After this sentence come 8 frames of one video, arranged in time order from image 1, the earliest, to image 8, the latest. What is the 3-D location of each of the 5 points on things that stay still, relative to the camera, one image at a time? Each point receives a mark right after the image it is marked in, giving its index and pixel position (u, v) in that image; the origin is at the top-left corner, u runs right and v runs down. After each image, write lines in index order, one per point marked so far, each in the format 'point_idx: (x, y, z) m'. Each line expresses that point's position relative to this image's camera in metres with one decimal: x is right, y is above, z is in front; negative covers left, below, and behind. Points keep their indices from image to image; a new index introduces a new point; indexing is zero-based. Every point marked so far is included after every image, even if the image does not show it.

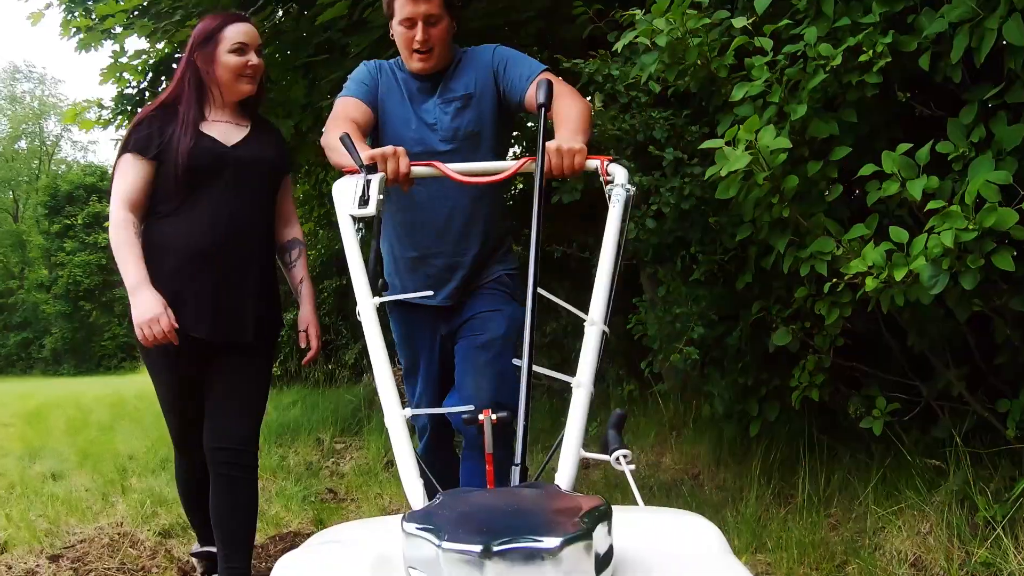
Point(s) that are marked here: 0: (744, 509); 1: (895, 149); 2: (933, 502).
0: (+0.7, -0.7, +2.4) m
1: (+1.0, +0.3, +2.1) m
2: (+1.1, -0.5, +2.1) m
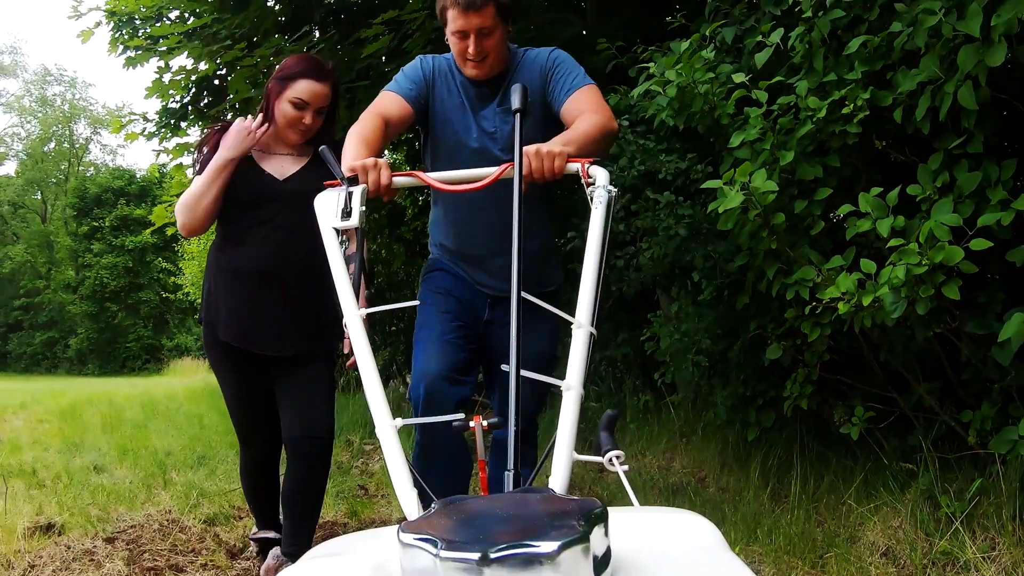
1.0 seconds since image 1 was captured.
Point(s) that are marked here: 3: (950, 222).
0: (+0.8, -0.7, +2.7) m
1: (+1.0, +0.3, +2.3) m
2: (+1.1, -0.6, +2.3) m
3: (+1.0, +0.1, +1.9) m
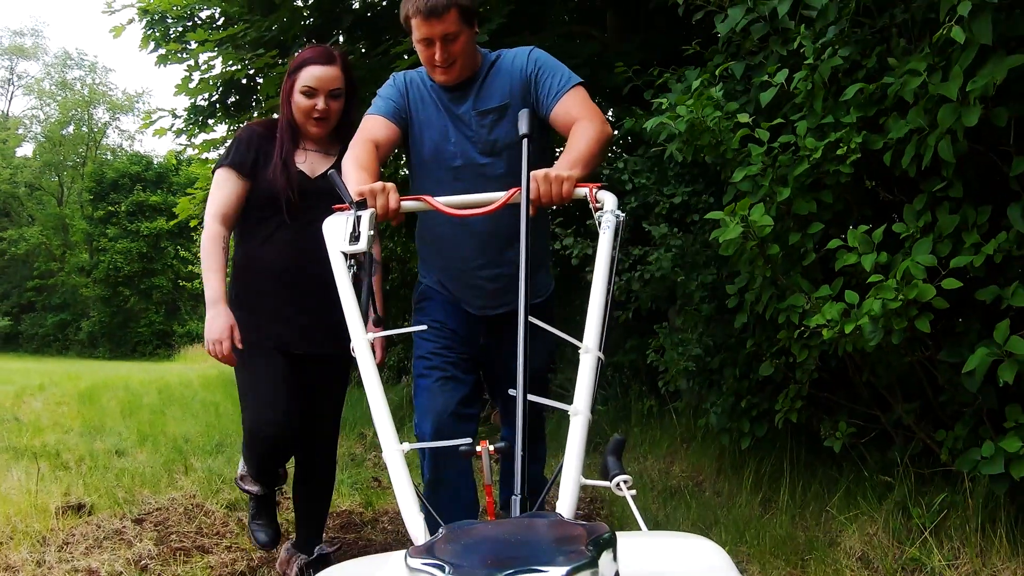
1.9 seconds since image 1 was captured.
0: (+0.8, -0.8, +2.9) m
1: (+1.1, +0.2, +2.5) m
2: (+1.1, -0.7, +2.5) m
3: (+1.0, +0.1, +2.1) m
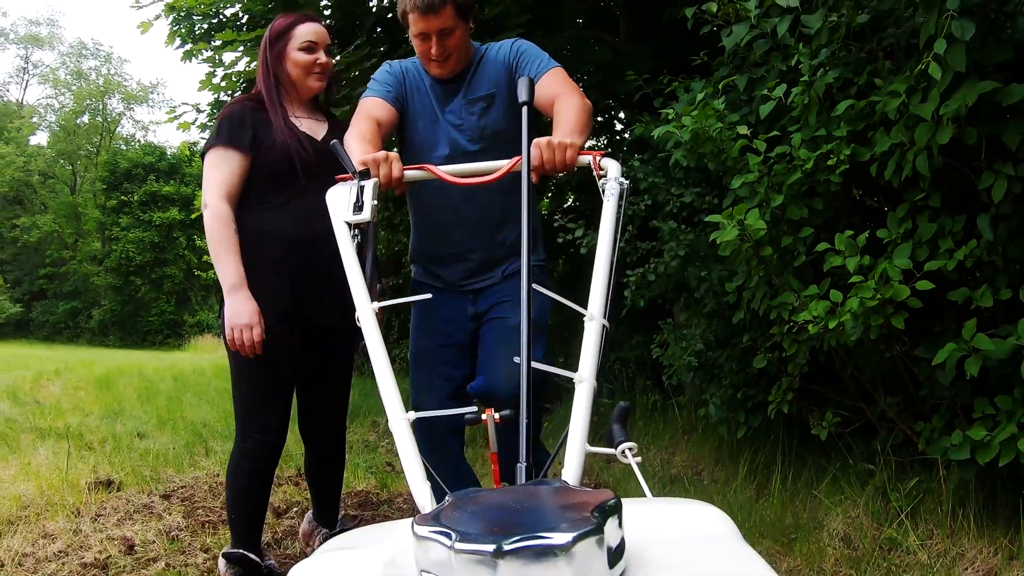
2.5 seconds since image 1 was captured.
0: (+0.8, -0.8, +3.1) m
1: (+1.1, +0.2, +2.7) m
2: (+1.2, -0.7, +2.7) m
3: (+1.1, +0.1, +2.3) m
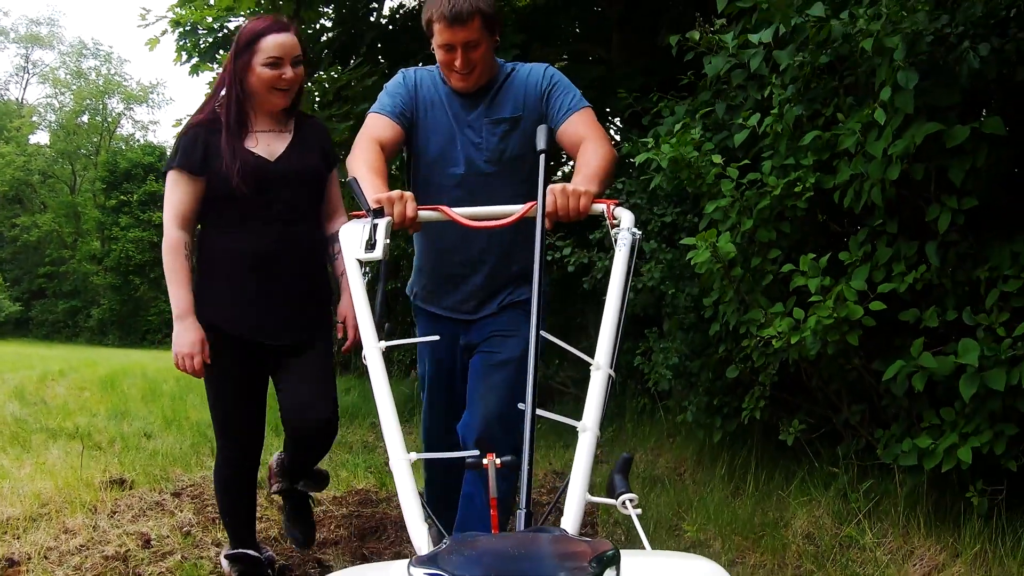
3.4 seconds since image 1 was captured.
0: (+0.8, -0.8, +3.4) m
1: (+1.1, +0.1, +3.0) m
2: (+1.1, -0.8, +3.0) m
3: (+1.1, 0.0, +2.5) m
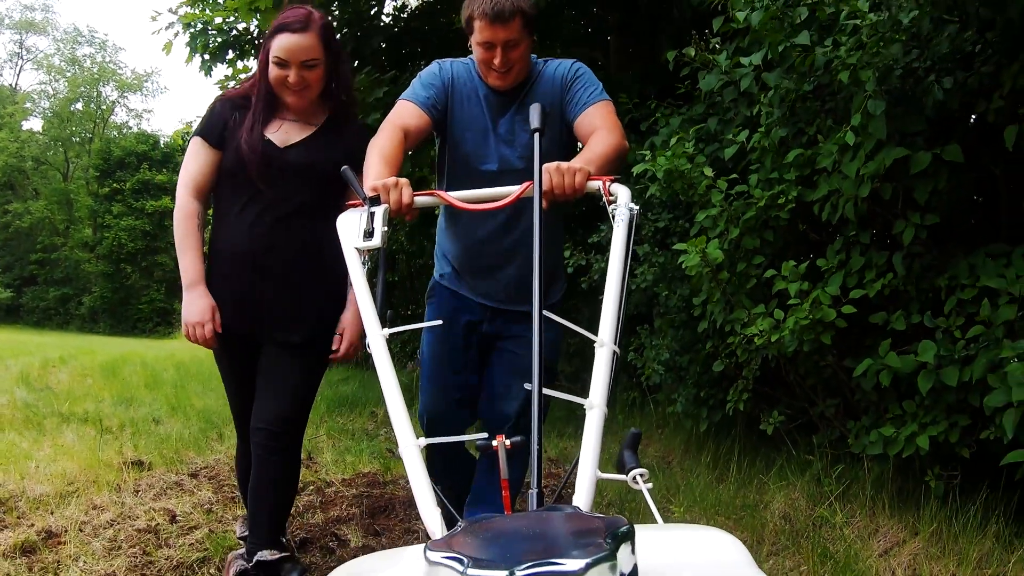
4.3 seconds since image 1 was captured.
0: (+0.8, -0.8, +3.6) m
1: (+1.1, +0.1, +3.3) m
2: (+1.2, -0.8, +3.3) m
3: (+1.1, 0.0, +2.8) m
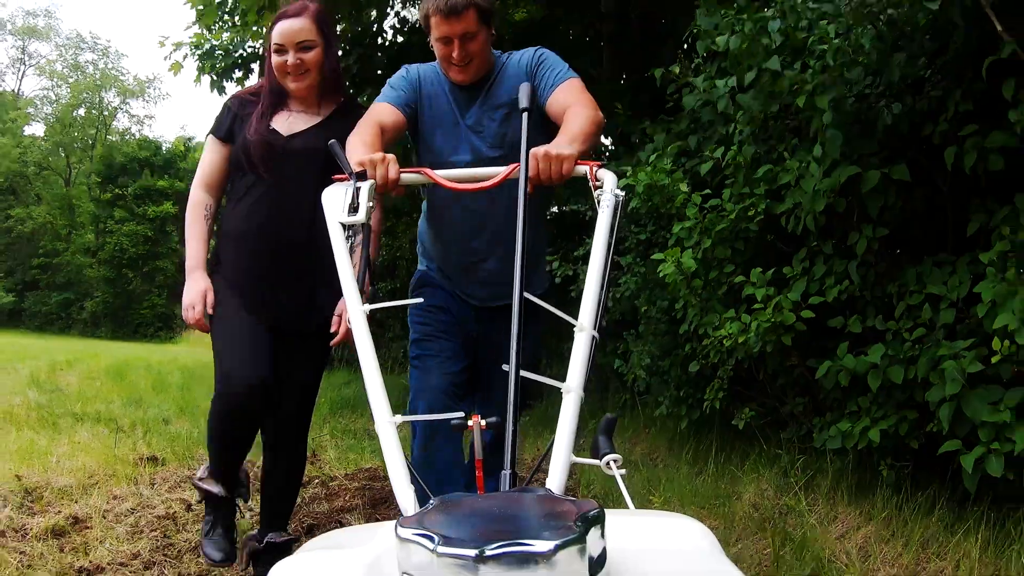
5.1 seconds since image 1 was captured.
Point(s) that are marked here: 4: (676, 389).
0: (+0.7, -0.9, +3.9) m
1: (+1.1, +0.1, +3.5) m
2: (+1.1, -0.8, +3.5) m
3: (+1.0, 0.0, +3.1) m
4: (+0.8, -0.5, +4.1) m
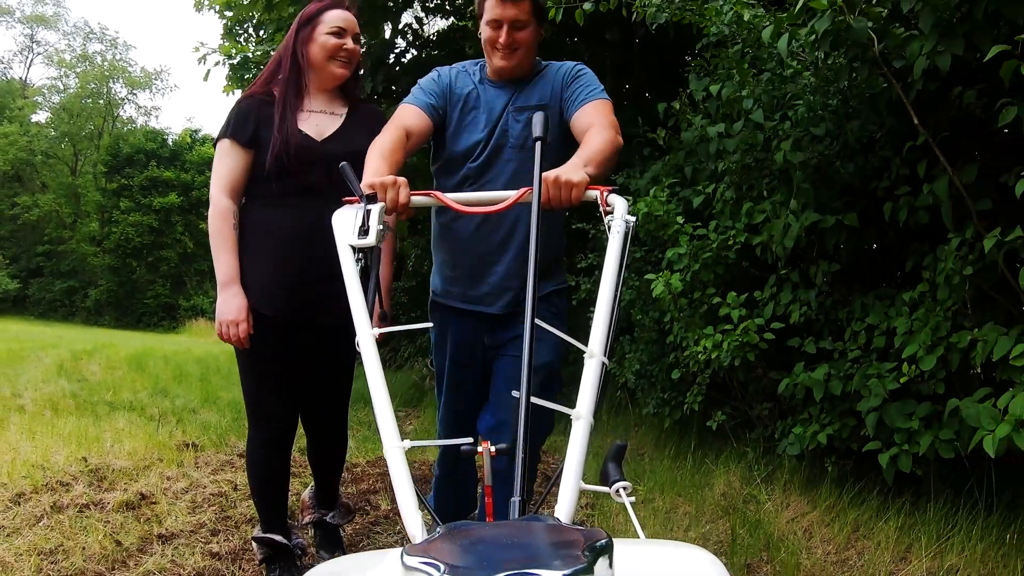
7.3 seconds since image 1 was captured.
0: (+0.8, -1.0, +4.5) m
1: (+1.2, 0.0, +4.1) m
2: (+1.2, -0.9, +4.1) m
3: (+1.1, -0.1, +3.7) m
4: (+0.8, -0.6, +4.7) m
